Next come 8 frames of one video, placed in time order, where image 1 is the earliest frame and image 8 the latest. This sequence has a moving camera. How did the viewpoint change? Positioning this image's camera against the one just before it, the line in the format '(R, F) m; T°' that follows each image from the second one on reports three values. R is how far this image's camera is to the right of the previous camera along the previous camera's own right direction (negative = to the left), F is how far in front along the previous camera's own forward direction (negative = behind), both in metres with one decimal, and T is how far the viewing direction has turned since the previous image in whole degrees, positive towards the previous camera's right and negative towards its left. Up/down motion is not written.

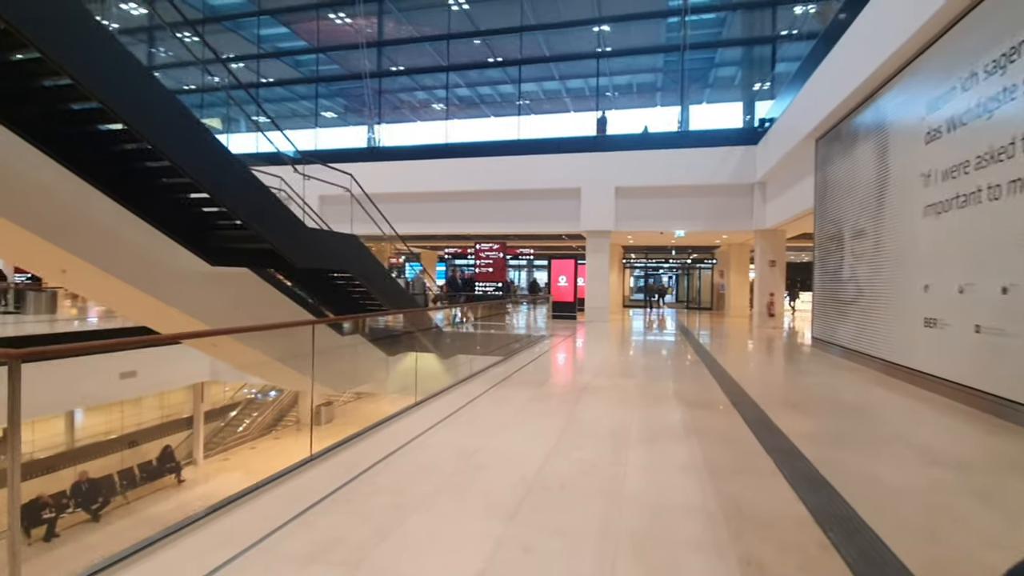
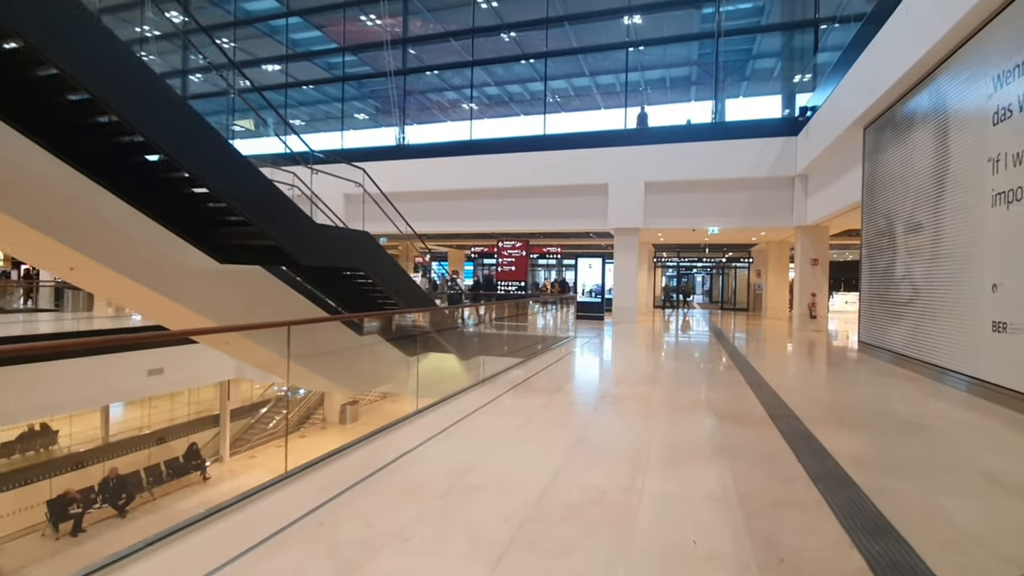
(+0.1, +0.3) m; -4°
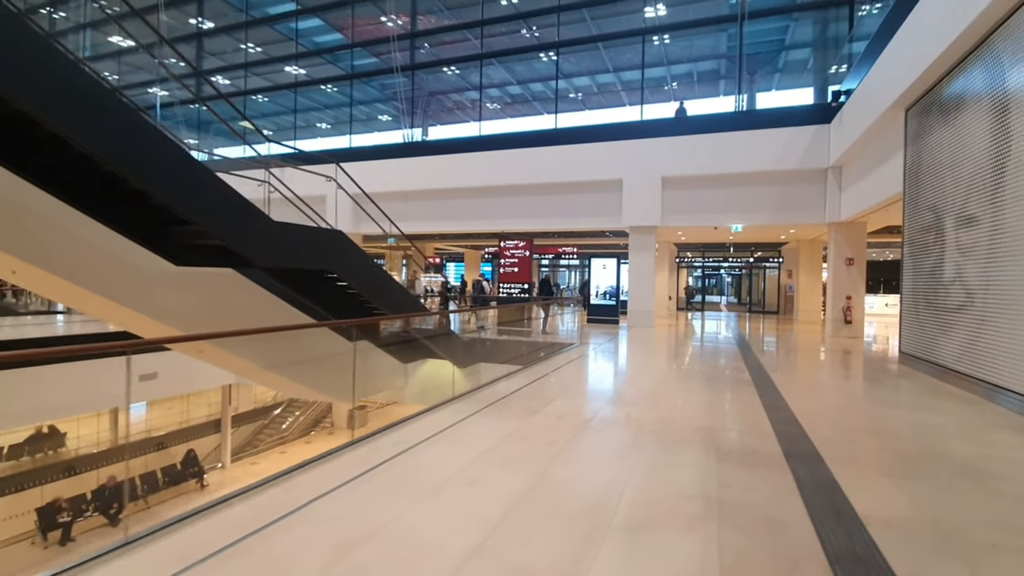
(+0.4, +0.5) m; -3°
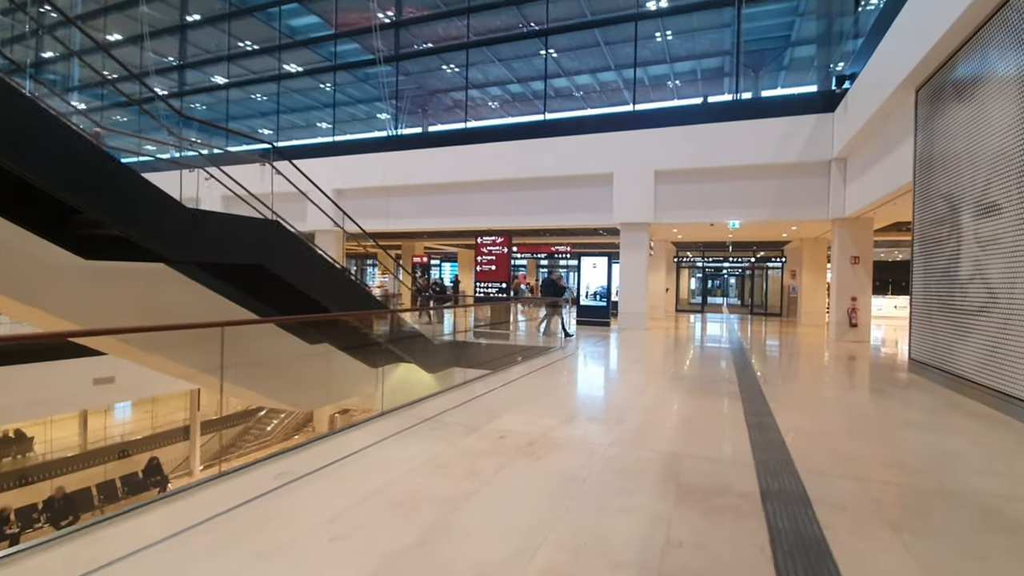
(+0.4, +0.5) m; -1°
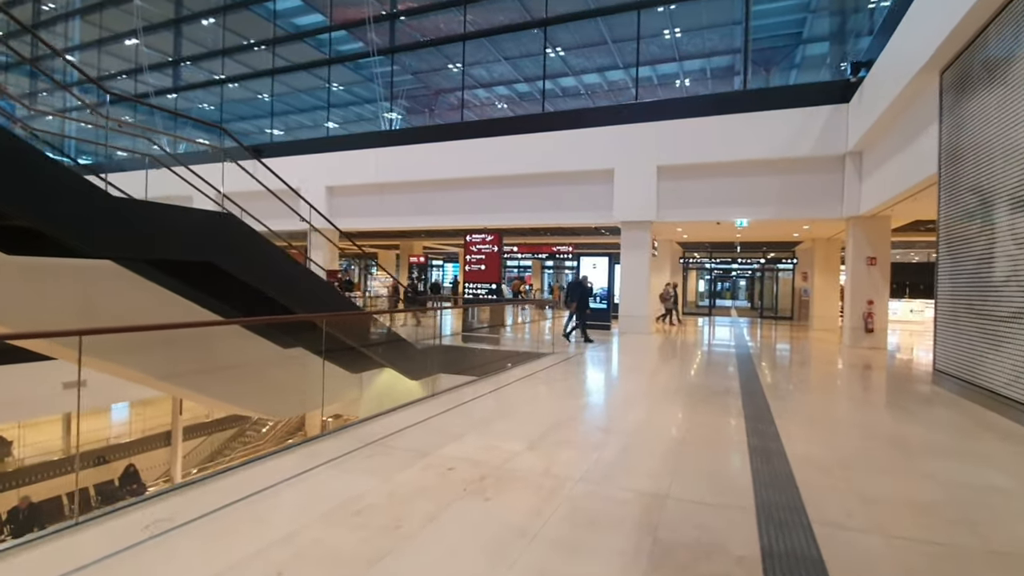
(+0.2, +0.4) m; -1°
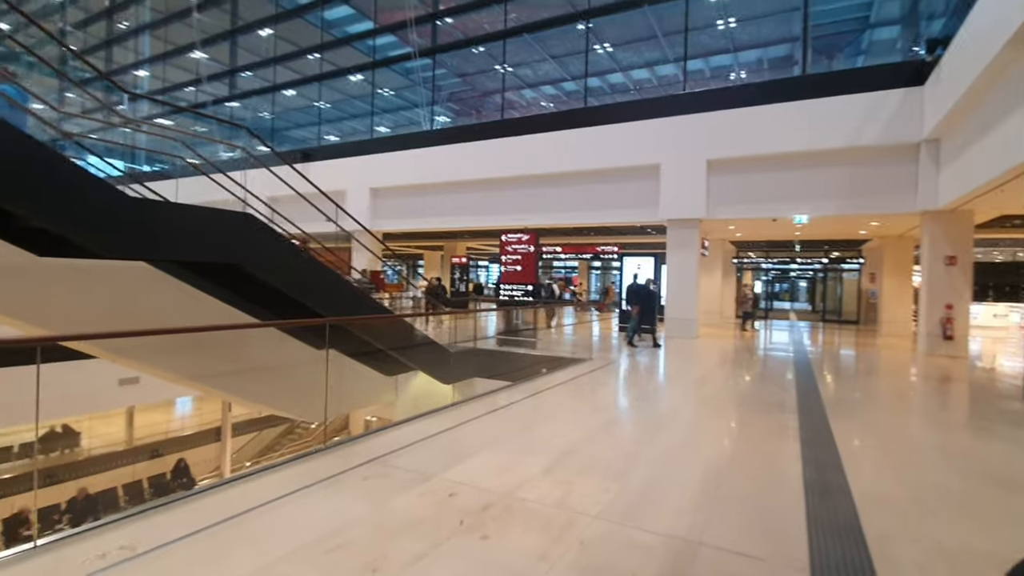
(+0.1, +0.3) m; -5°
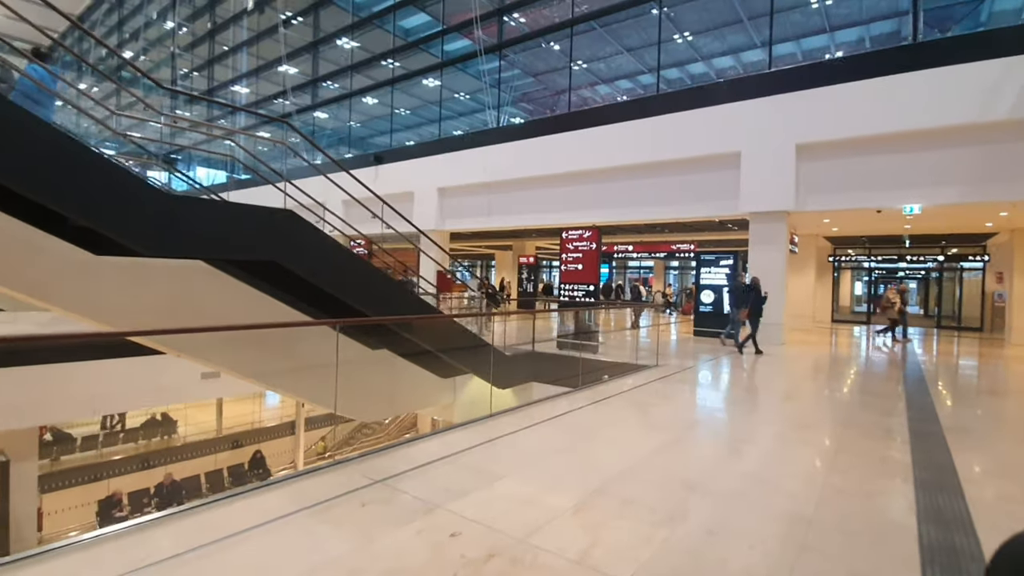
(+0.2, +0.4) m; -9°
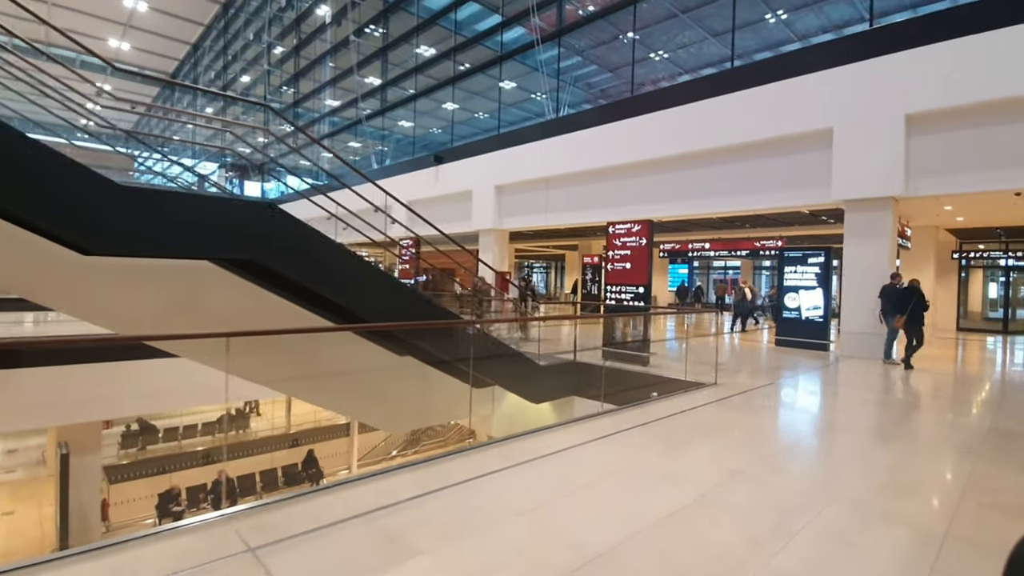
(+0.5, +0.6) m; -9°
